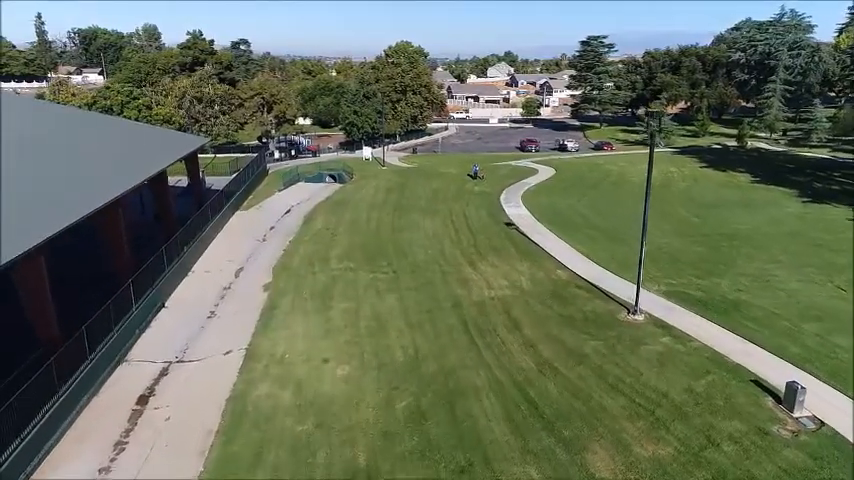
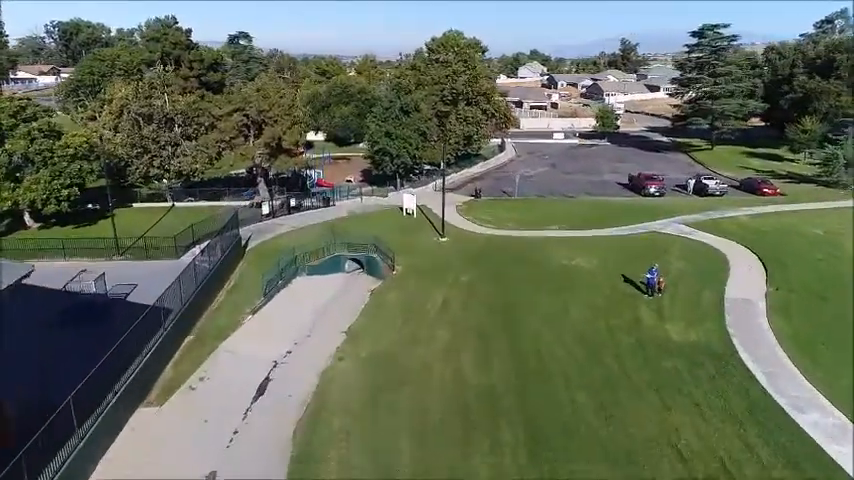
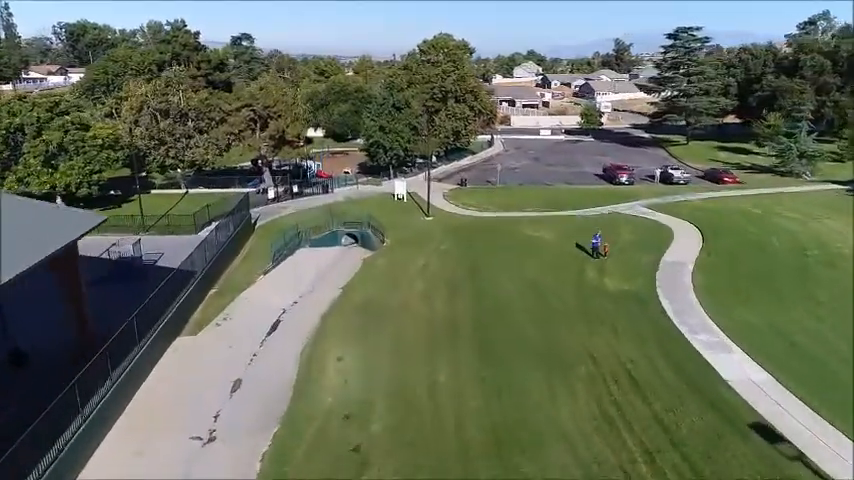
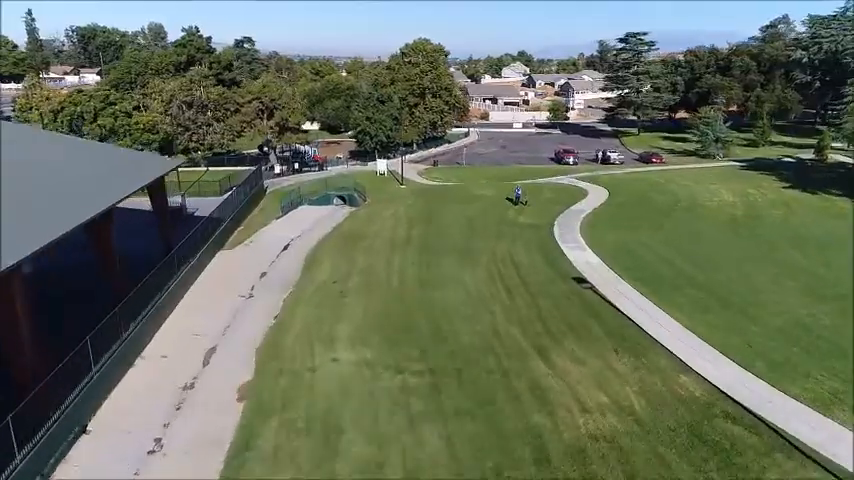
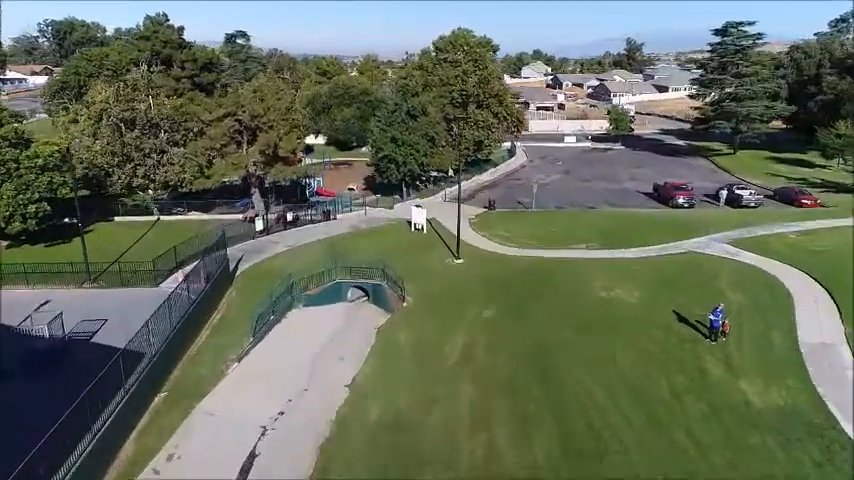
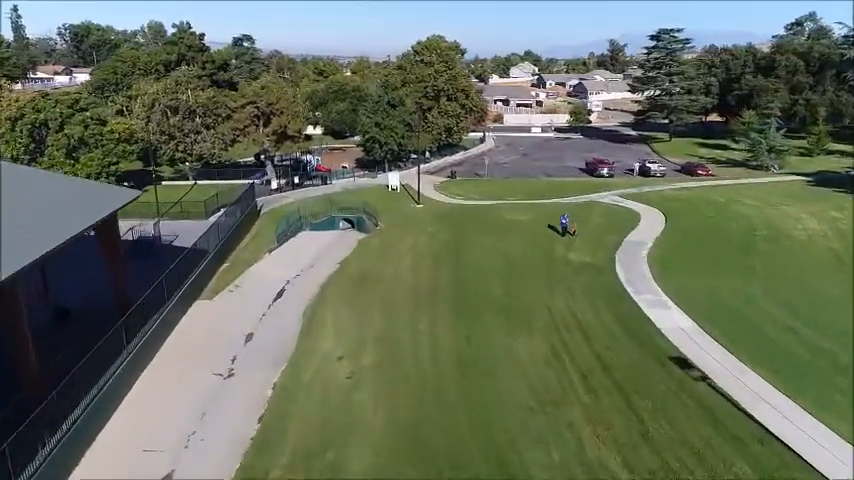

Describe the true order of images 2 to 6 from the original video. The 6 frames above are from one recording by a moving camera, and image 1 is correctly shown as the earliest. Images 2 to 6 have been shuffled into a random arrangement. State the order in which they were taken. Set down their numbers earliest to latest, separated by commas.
4, 6, 3, 2, 5
